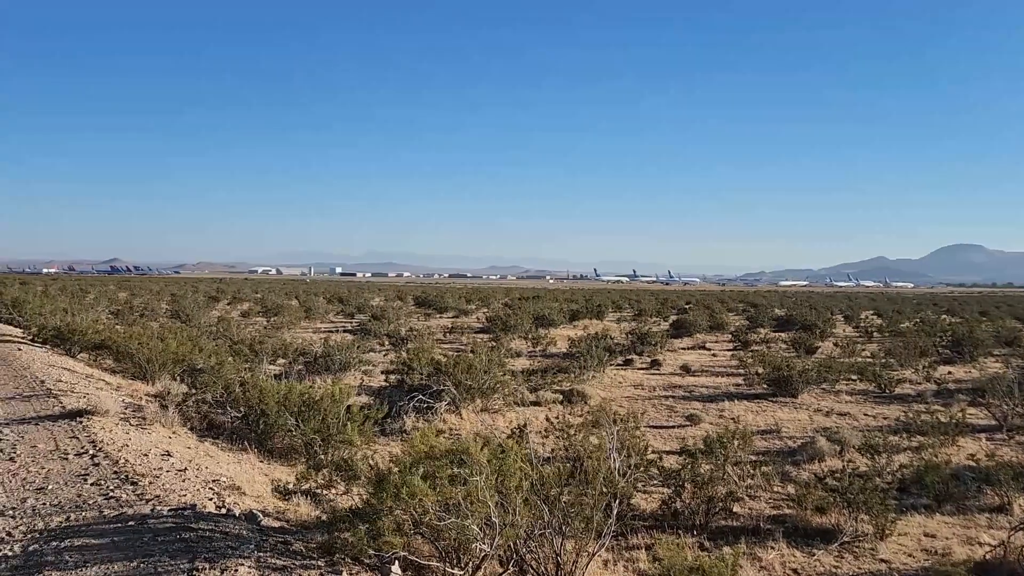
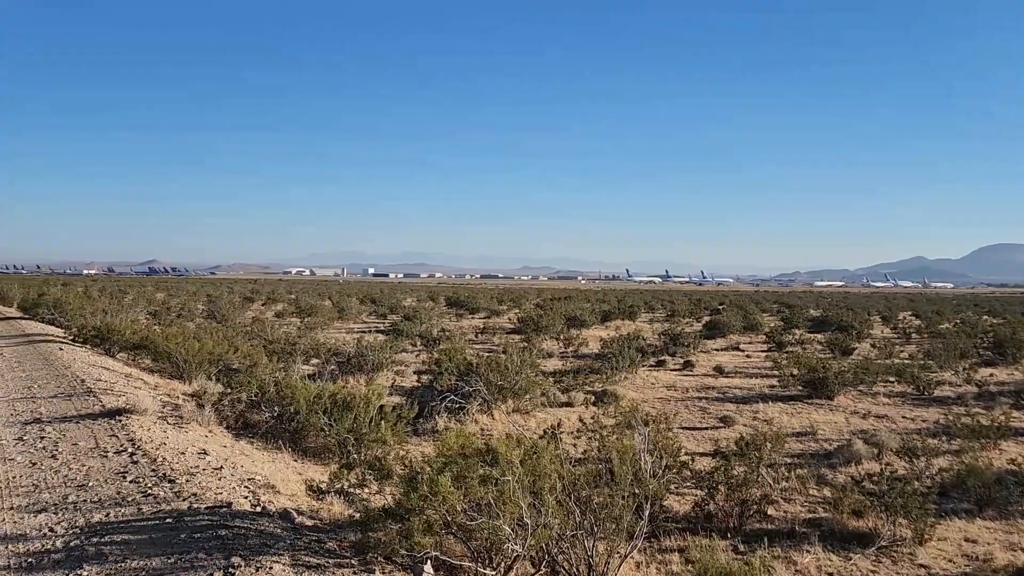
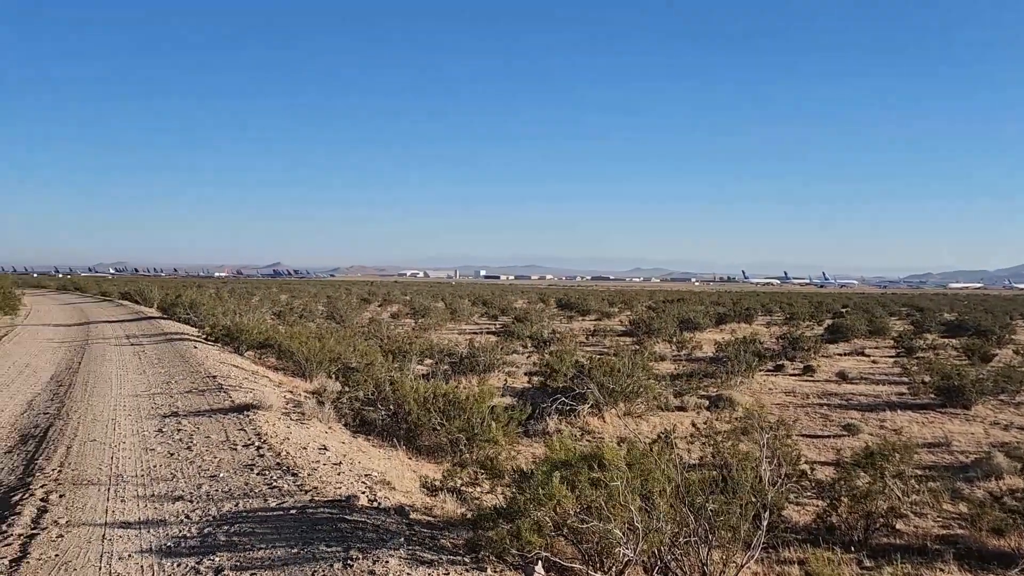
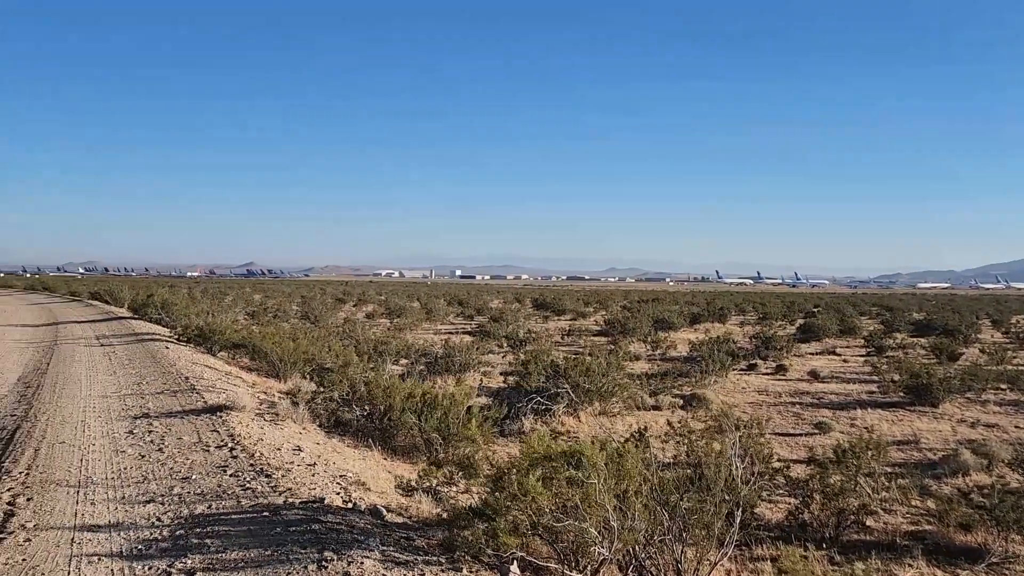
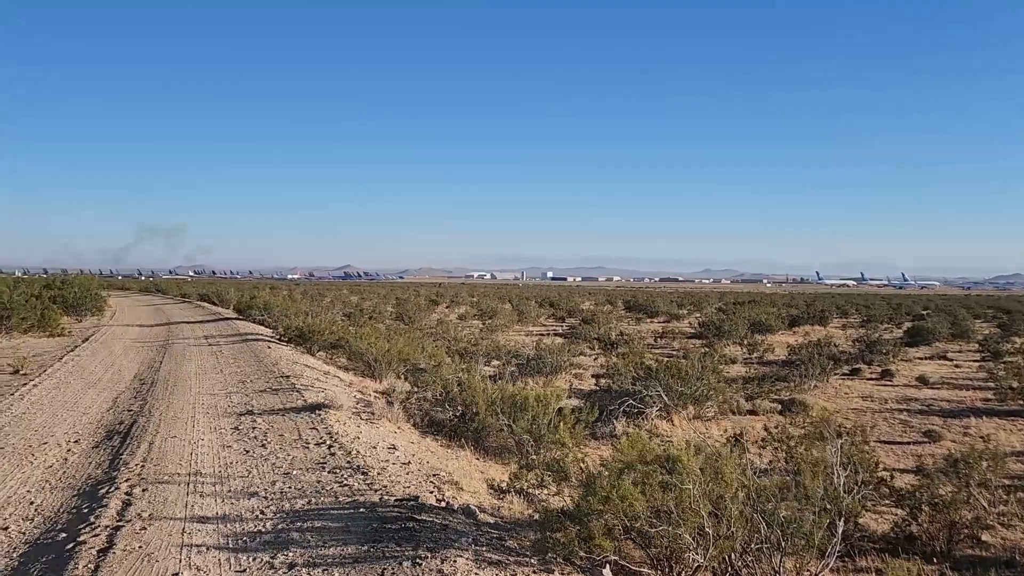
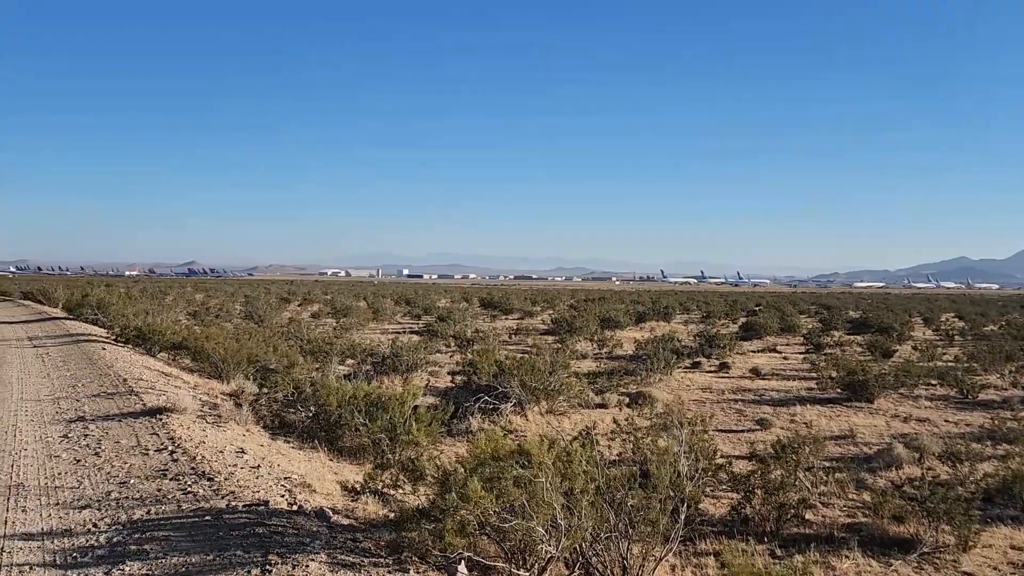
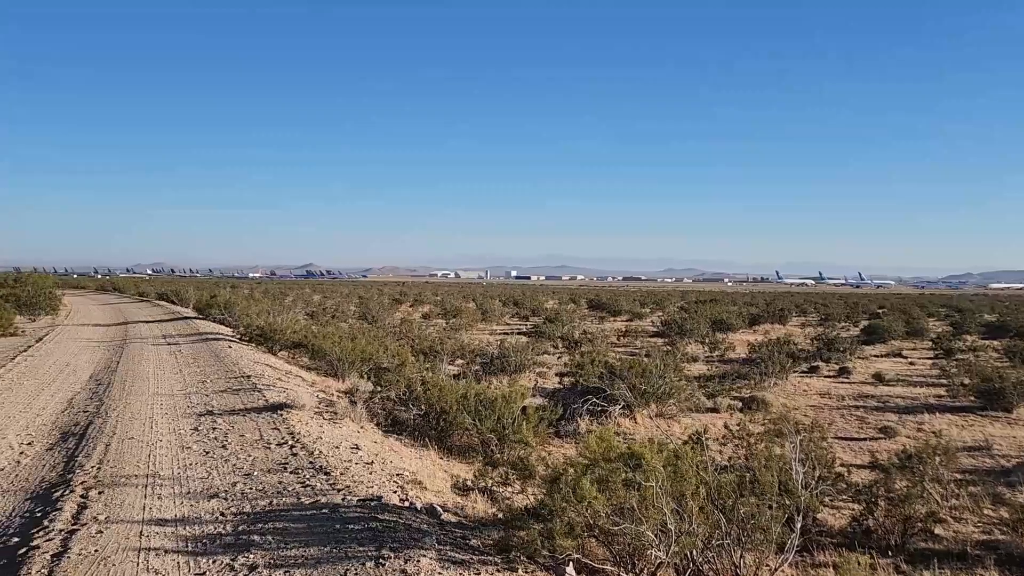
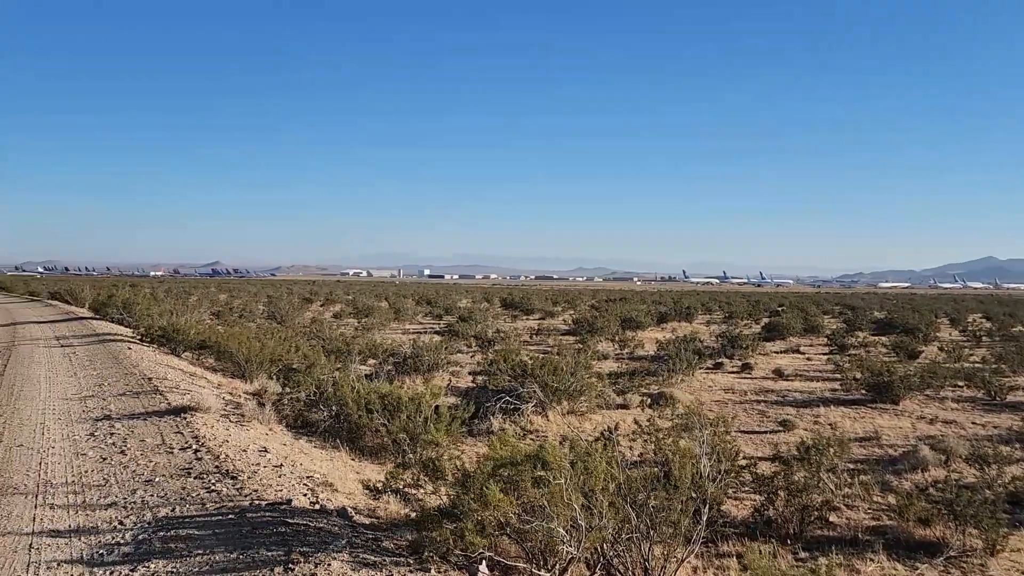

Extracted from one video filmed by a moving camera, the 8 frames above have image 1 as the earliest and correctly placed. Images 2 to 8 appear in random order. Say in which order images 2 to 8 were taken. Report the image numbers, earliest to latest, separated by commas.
2, 6, 8, 4, 3, 7, 5
